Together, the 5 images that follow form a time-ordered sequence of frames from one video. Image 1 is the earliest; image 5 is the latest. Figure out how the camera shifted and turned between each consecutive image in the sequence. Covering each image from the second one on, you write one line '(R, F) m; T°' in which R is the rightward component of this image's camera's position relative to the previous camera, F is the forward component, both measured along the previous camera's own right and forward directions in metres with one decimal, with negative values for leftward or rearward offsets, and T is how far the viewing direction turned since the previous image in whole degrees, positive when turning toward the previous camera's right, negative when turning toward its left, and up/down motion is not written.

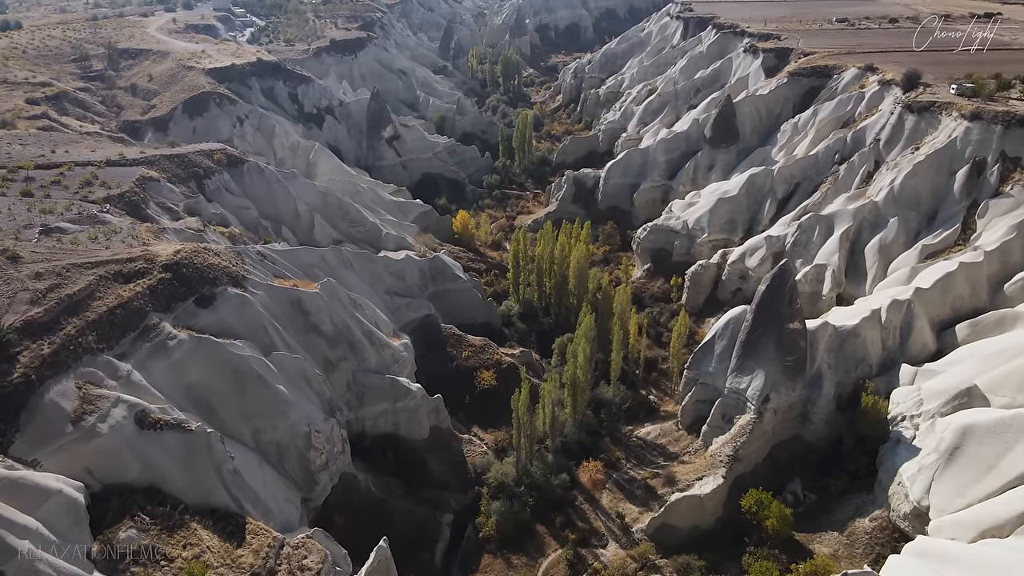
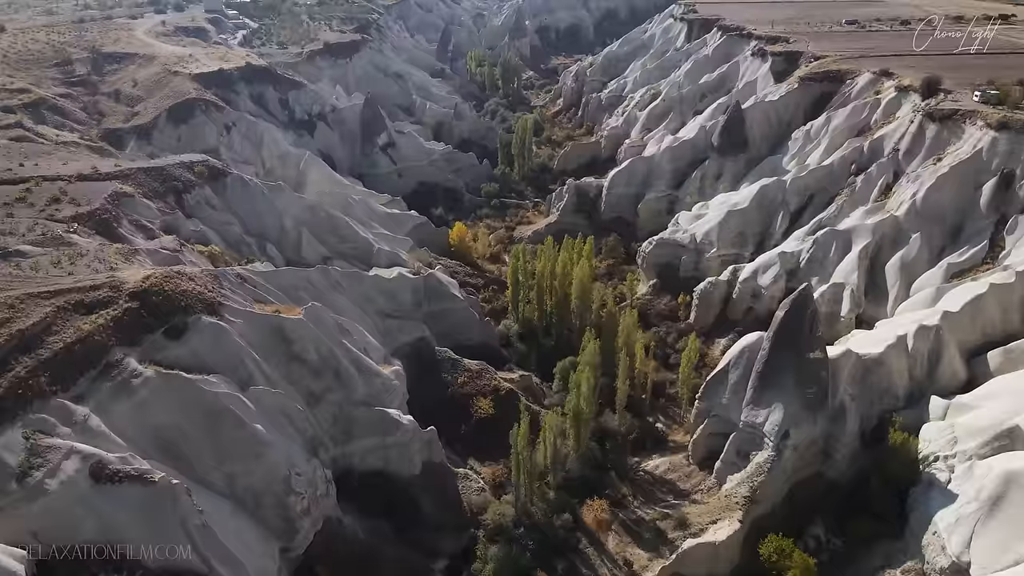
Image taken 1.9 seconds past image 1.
(+0.1, +1.8) m; 0°
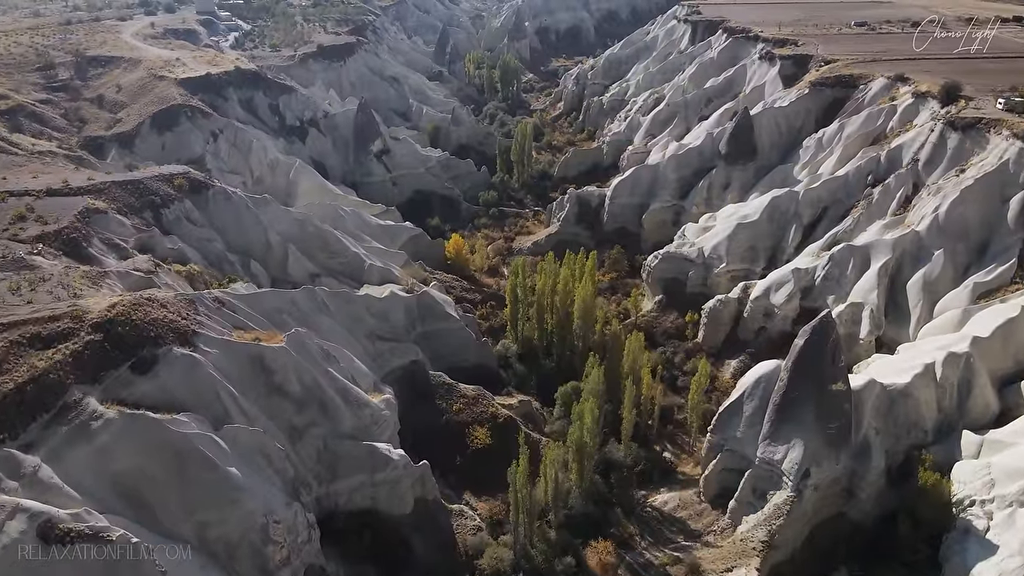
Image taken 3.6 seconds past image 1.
(0.0, +1.7) m; 0°
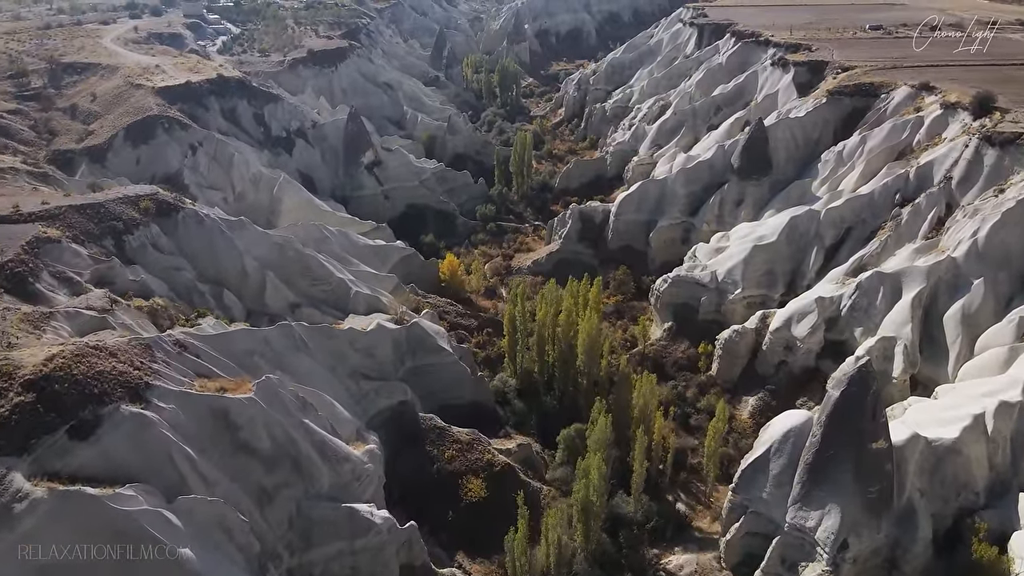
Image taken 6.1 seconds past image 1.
(+0.1, +2.4) m; 0°
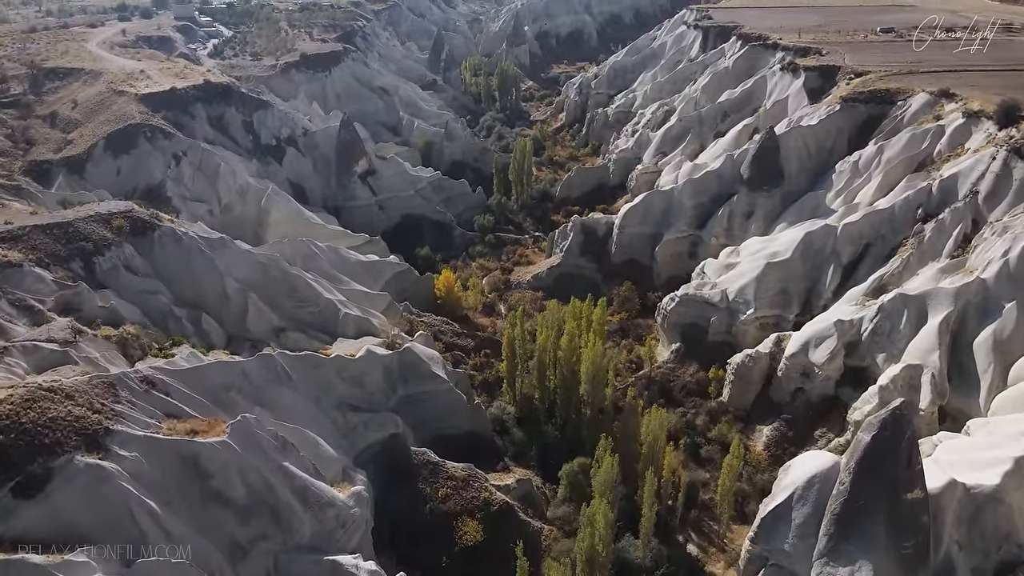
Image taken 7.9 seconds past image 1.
(0.0, +1.7) m; 0°
